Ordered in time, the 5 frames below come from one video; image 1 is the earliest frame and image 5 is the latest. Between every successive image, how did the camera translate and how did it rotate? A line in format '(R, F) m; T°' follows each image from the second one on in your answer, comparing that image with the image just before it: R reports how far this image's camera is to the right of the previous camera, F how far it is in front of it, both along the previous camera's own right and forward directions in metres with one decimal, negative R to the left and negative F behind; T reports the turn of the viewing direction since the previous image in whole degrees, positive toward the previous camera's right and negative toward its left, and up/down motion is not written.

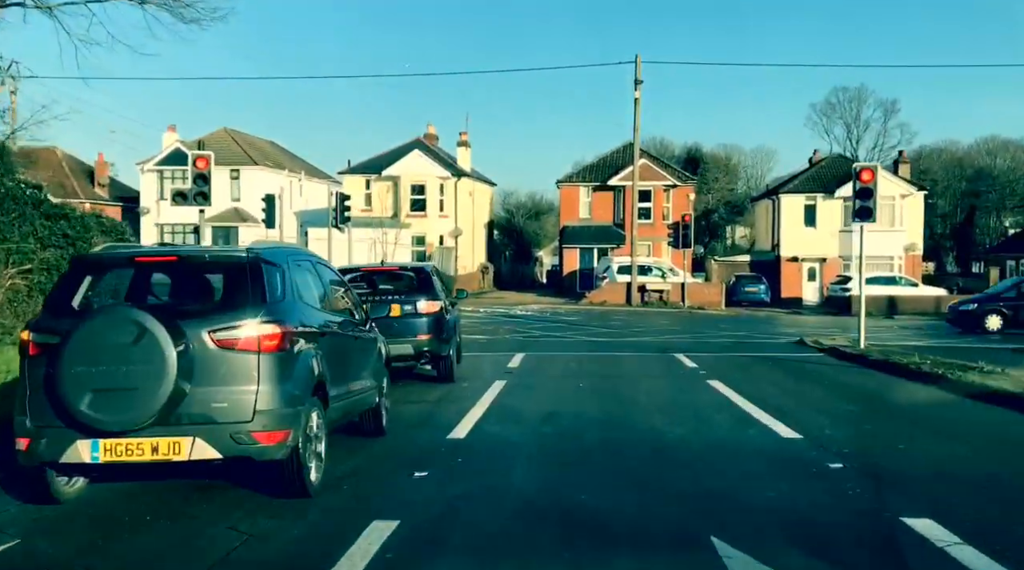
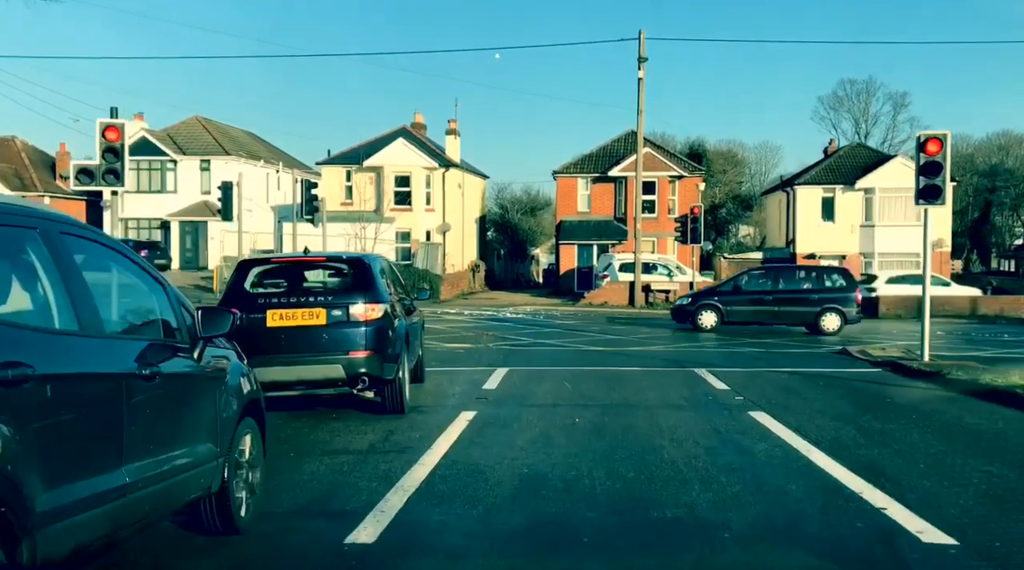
(+0.3, +3.8) m; 0°
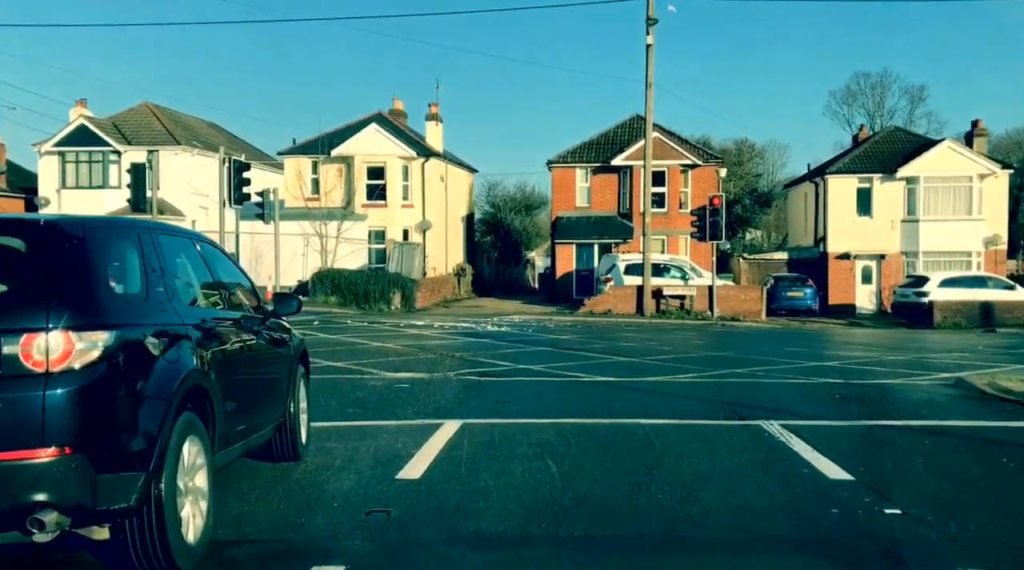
(+0.4, +5.9) m; 0°
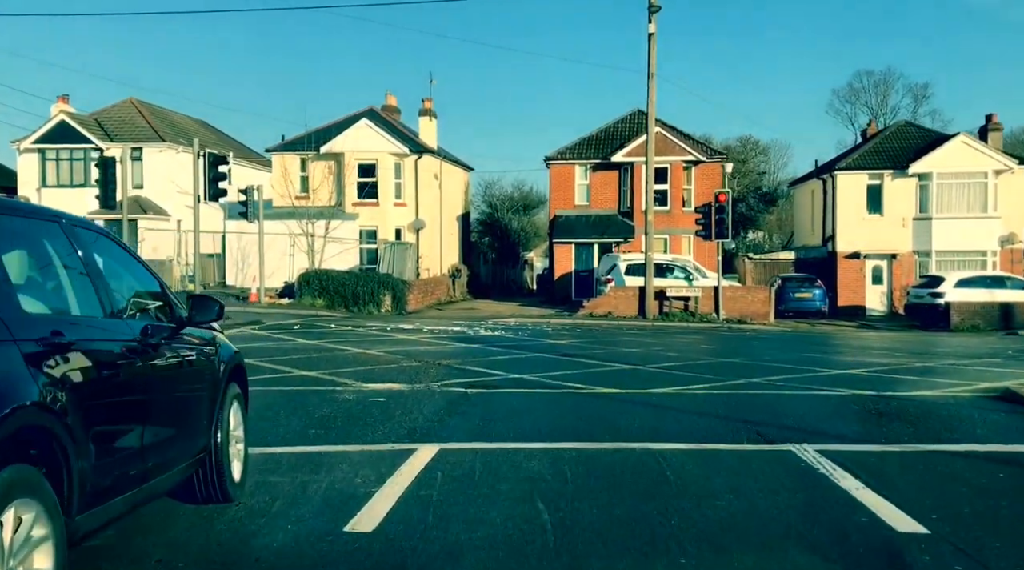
(+0.1, +1.5) m; 0°
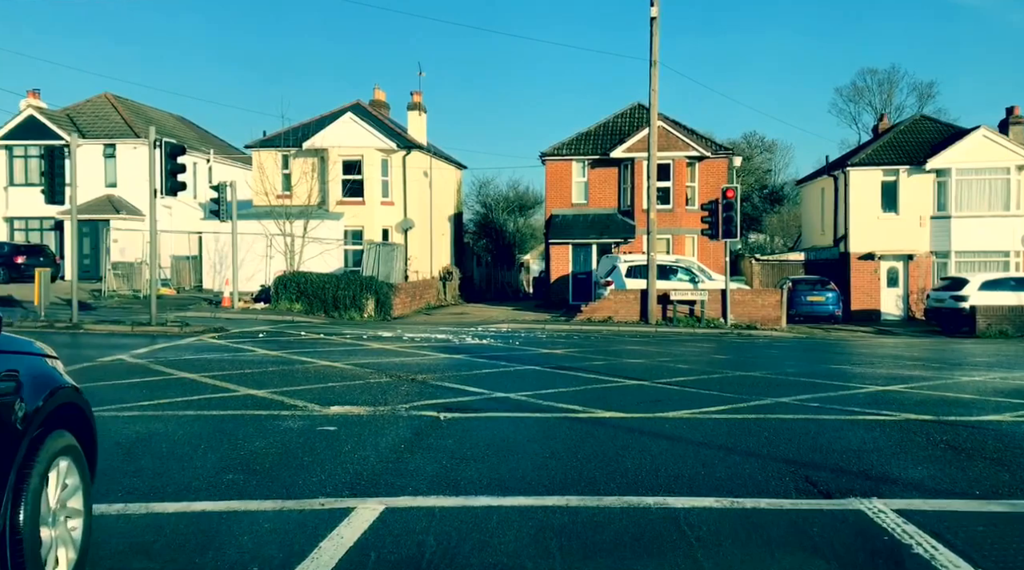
(+0.2, +2.2) m; 0°
